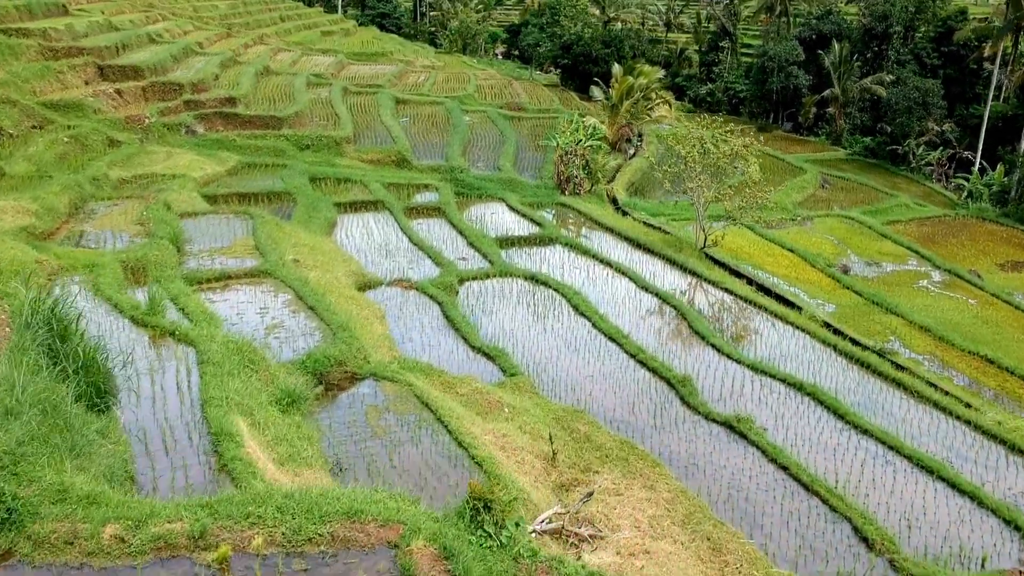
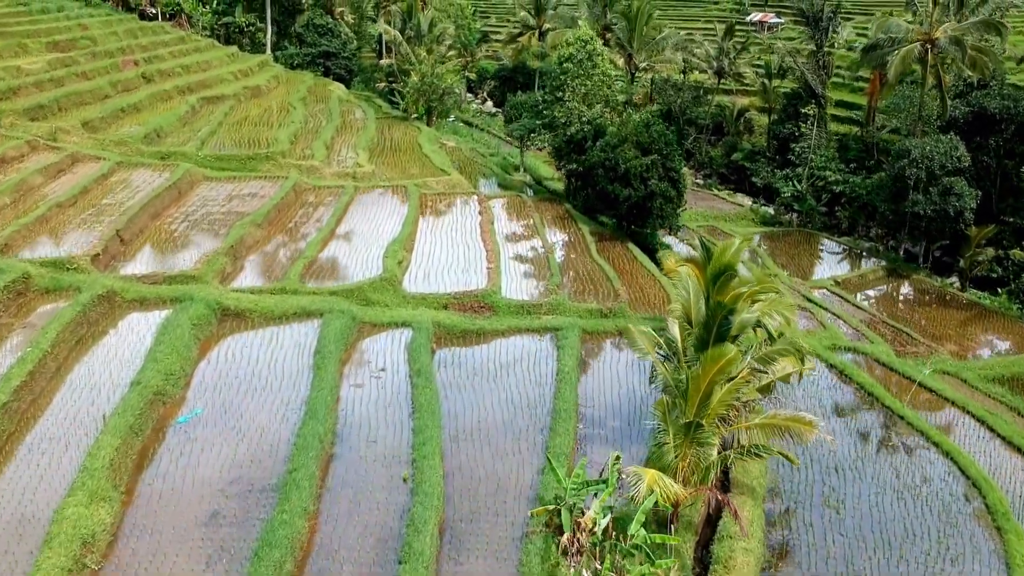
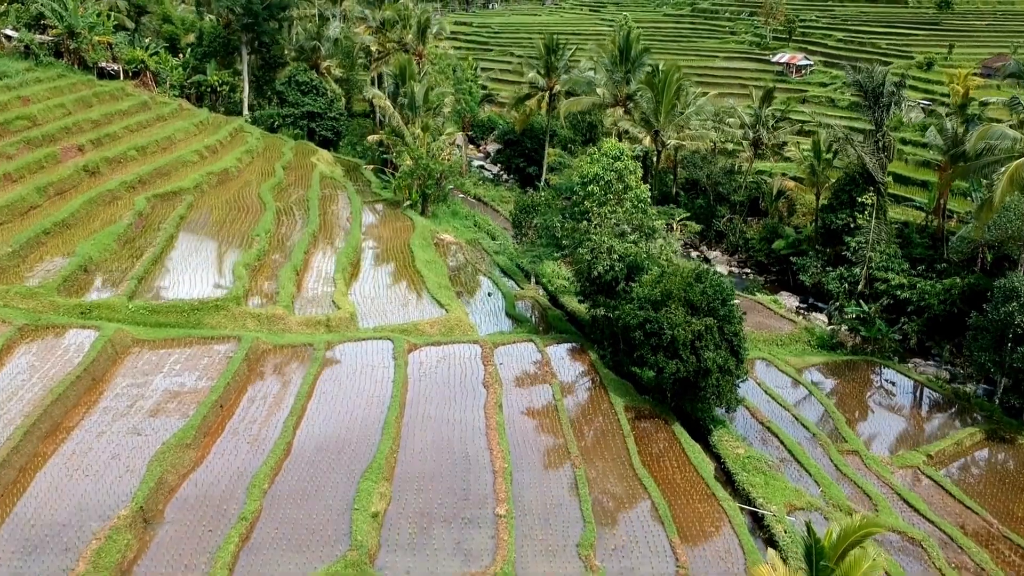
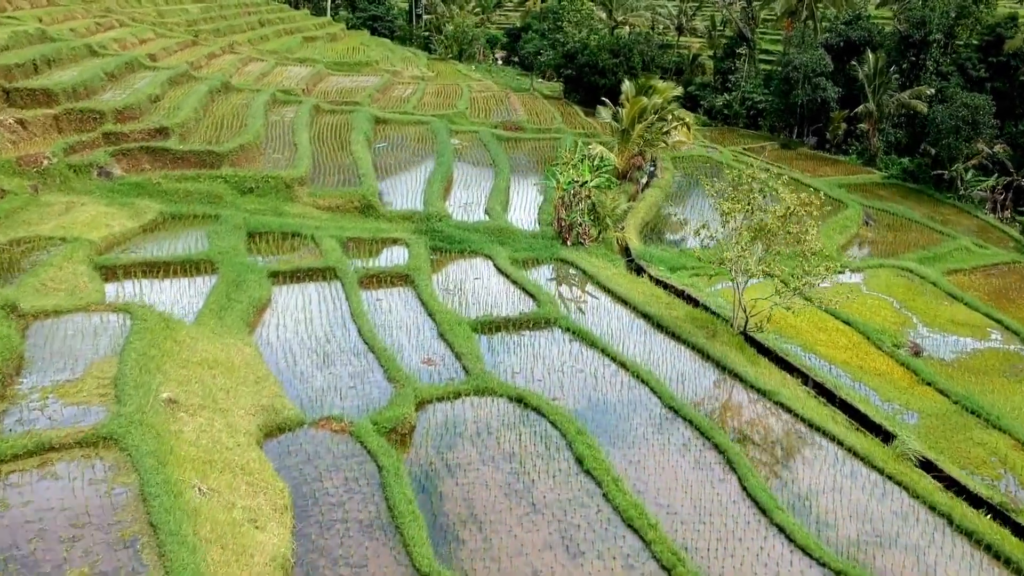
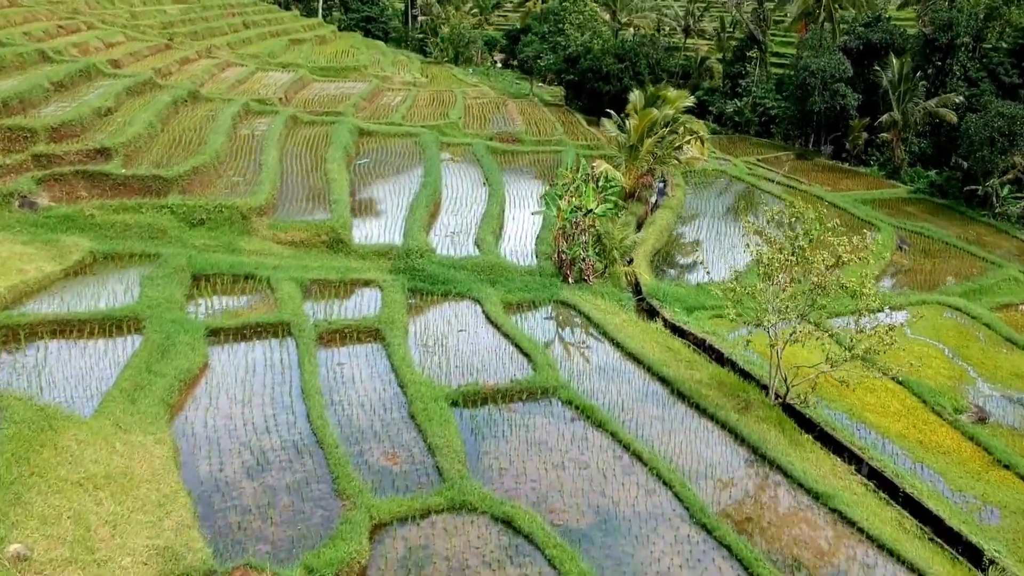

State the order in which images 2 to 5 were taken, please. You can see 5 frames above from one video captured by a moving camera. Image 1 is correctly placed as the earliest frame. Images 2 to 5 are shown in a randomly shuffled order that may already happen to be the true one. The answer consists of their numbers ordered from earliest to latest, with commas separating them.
4, 5, 2, 3
